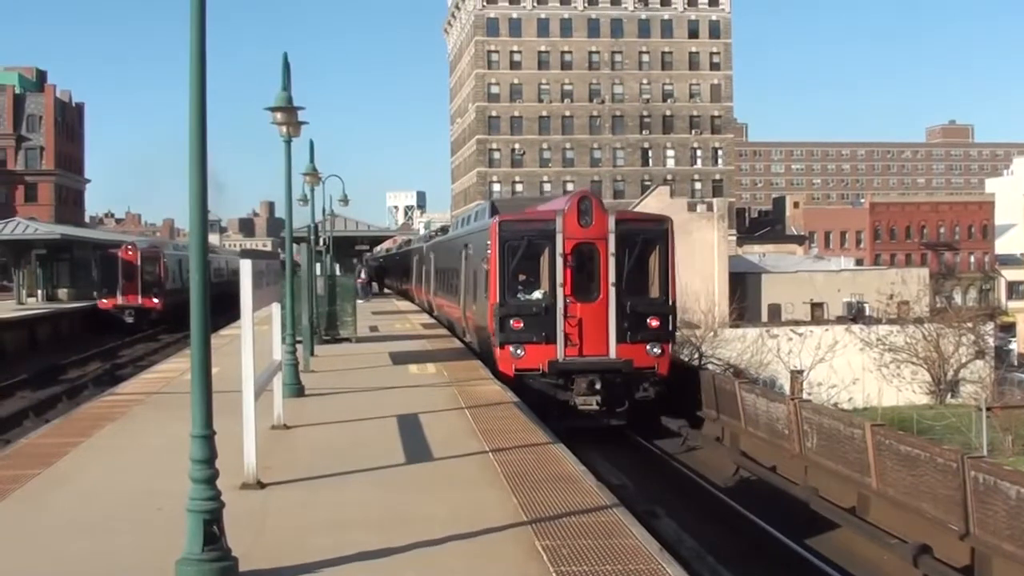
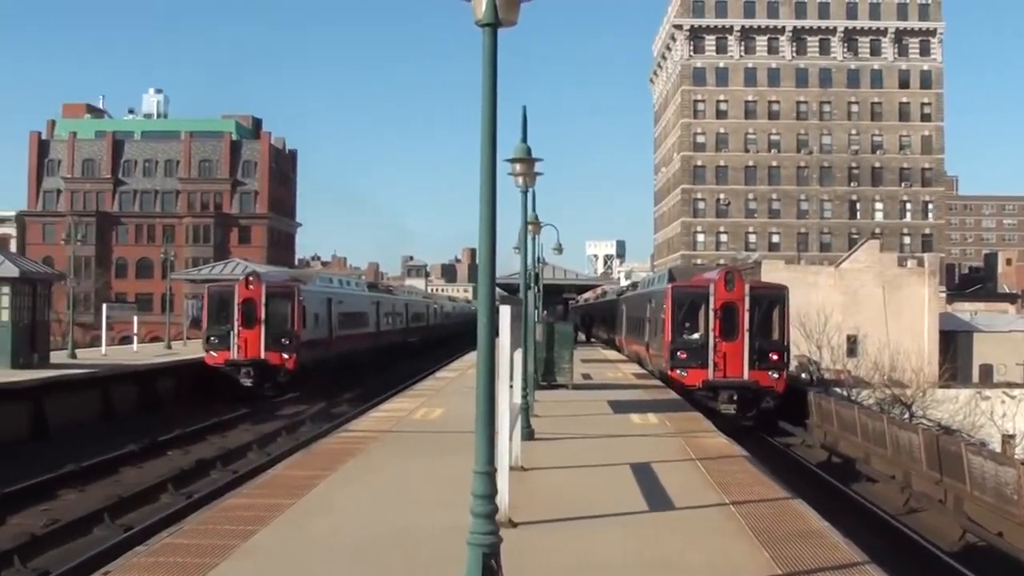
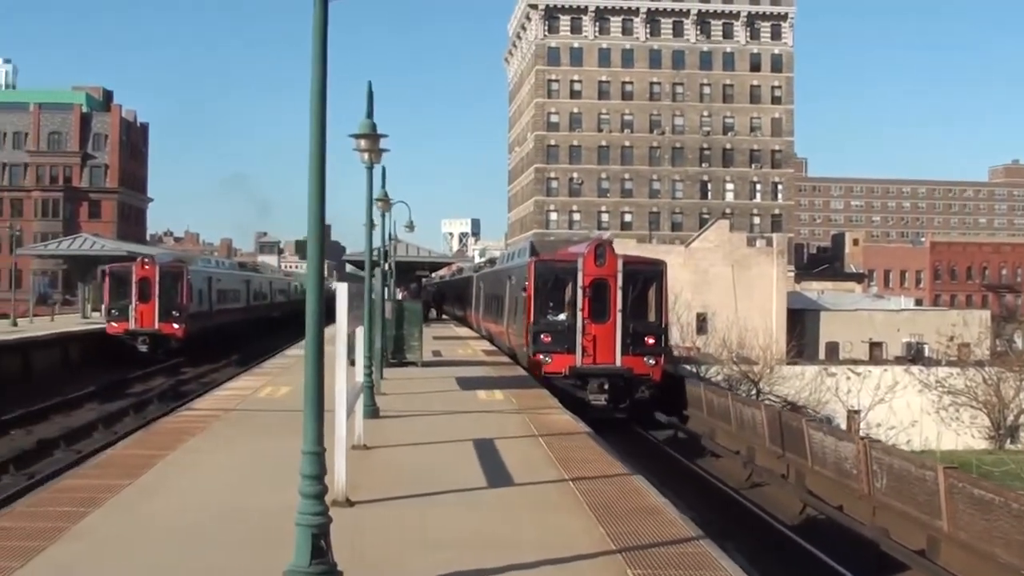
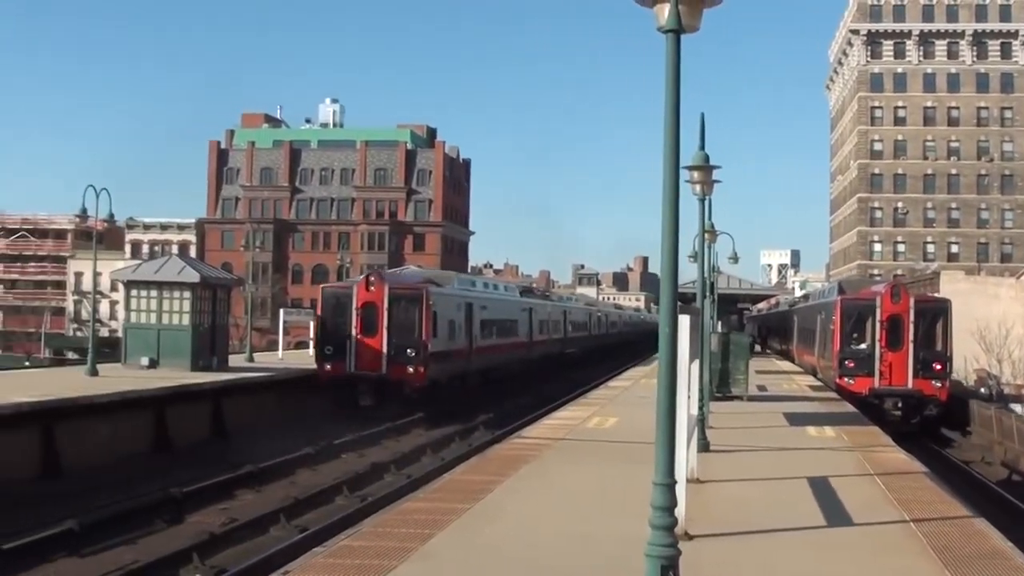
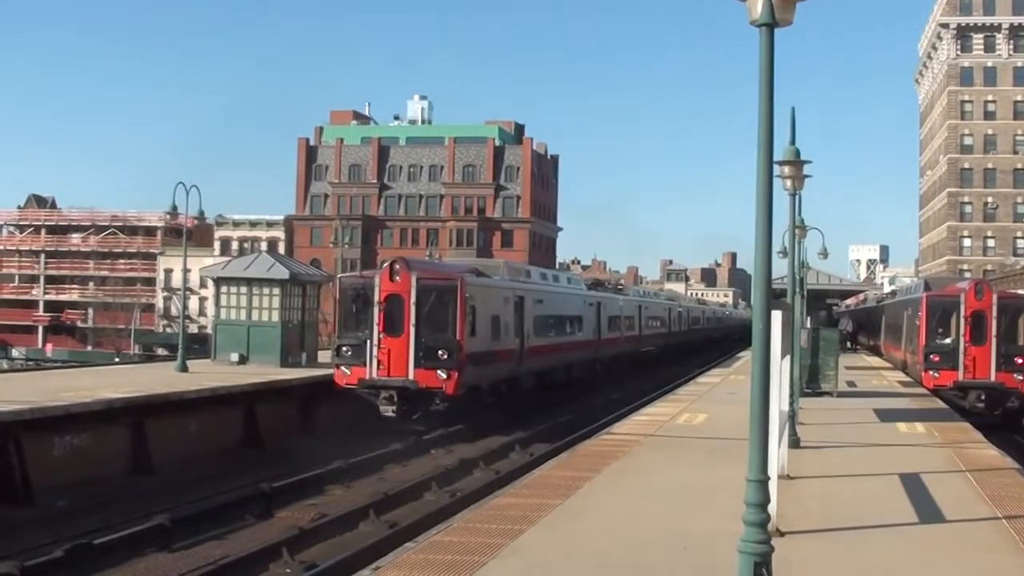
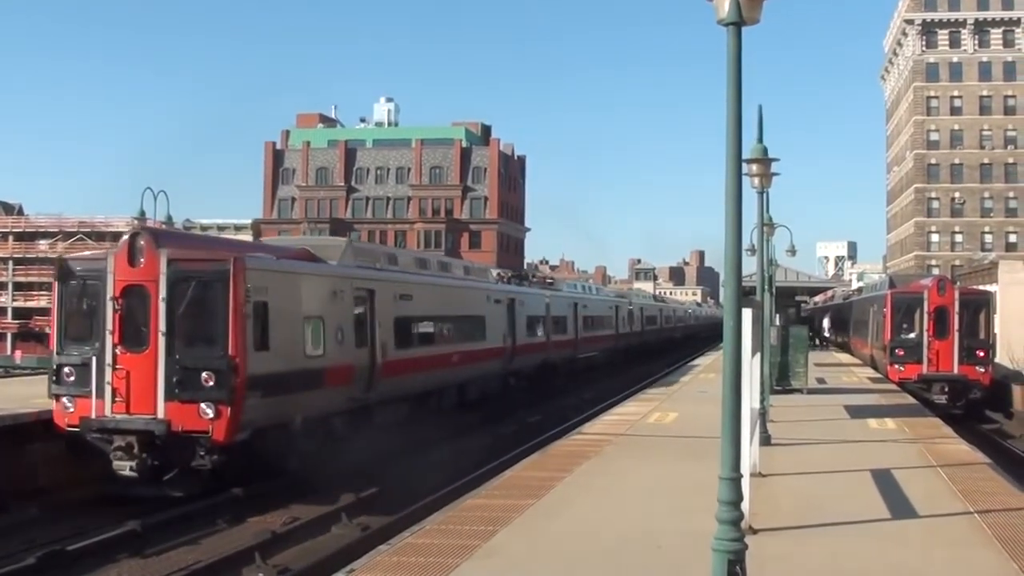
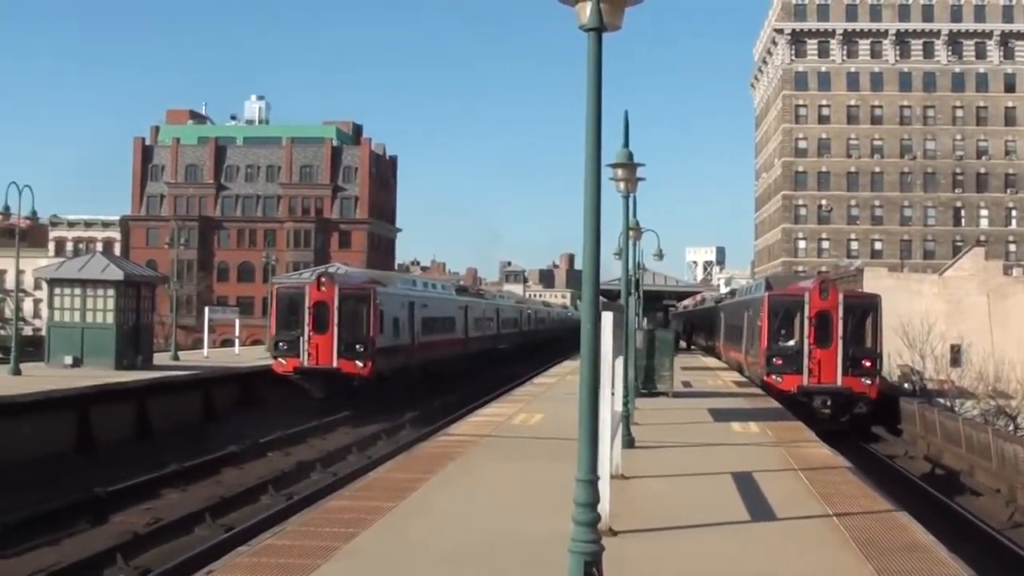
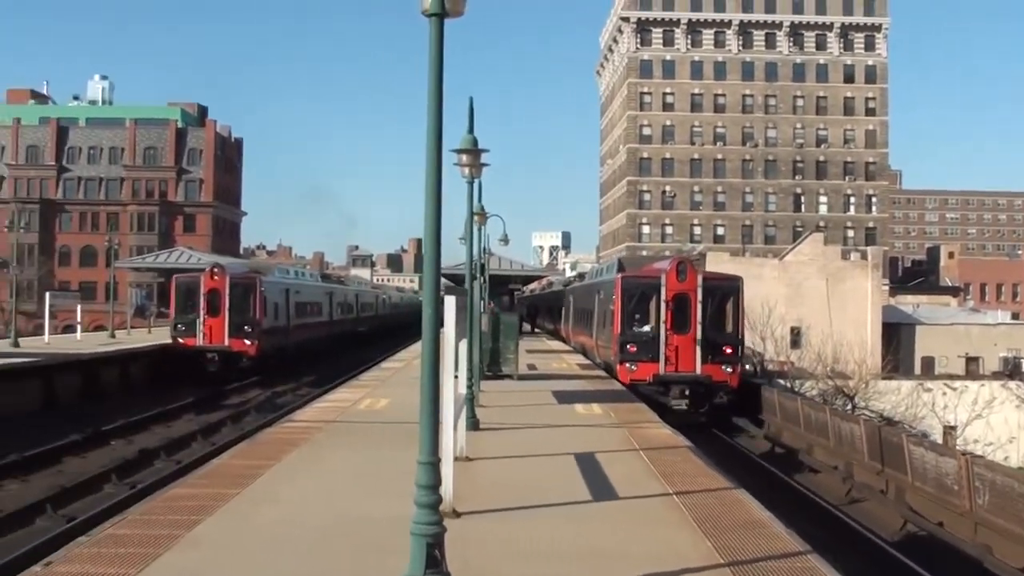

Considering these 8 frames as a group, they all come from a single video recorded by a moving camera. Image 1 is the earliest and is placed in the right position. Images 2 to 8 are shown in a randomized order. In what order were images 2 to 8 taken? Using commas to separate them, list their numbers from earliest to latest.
3, 8, 2, 7, 4, 5, 6
